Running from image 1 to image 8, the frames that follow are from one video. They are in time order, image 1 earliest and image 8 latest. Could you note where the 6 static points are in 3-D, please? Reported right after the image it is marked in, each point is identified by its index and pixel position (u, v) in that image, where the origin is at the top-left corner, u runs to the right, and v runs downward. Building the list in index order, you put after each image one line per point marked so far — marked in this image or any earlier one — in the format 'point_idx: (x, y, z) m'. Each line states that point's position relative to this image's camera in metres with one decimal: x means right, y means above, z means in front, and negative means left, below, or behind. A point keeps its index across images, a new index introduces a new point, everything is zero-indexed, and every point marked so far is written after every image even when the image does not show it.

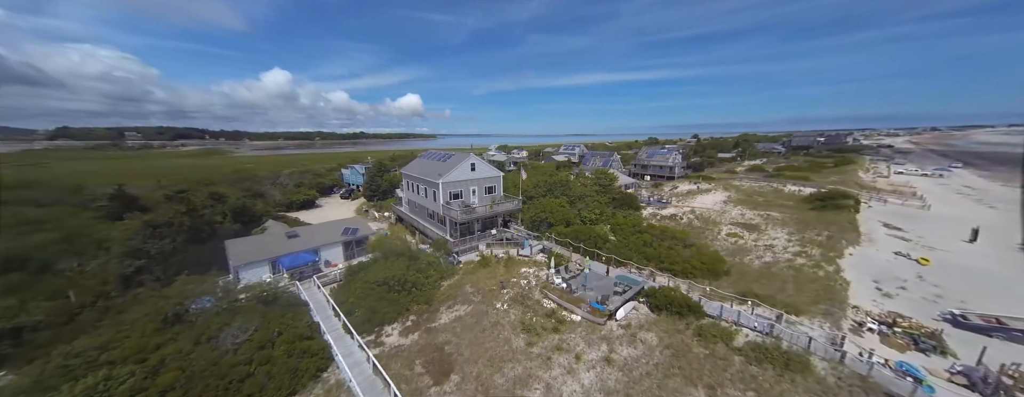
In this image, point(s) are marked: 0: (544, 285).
0: (+2.0, -5.7, +17.2) m
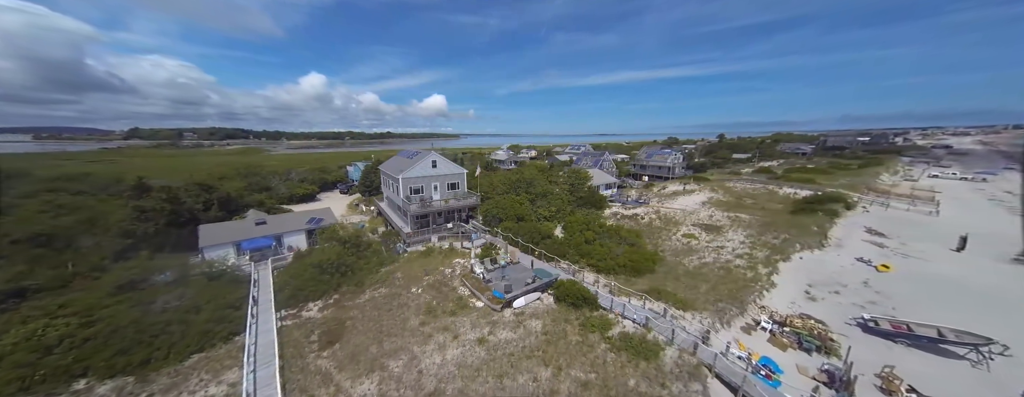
0: (-3.3, -5.3, +18.4) m
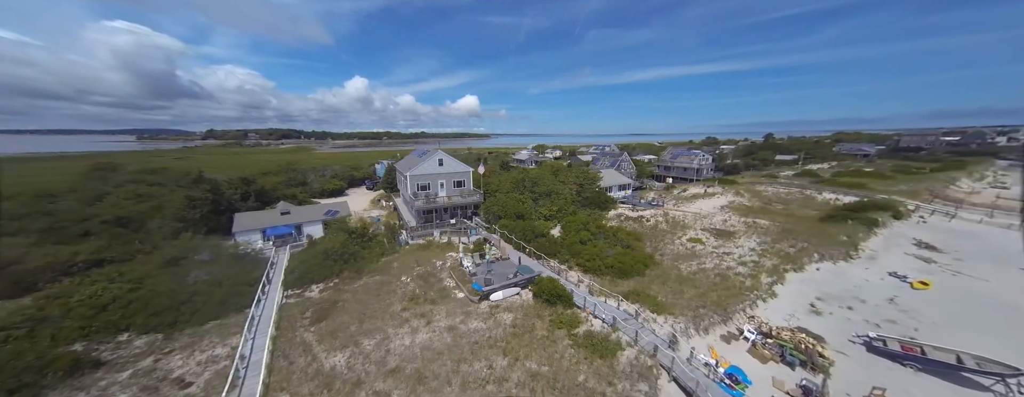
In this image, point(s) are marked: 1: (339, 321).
0: (-4.3, -5.1, +19.3) m
1: (-9.2, -6.5, +13.8) m
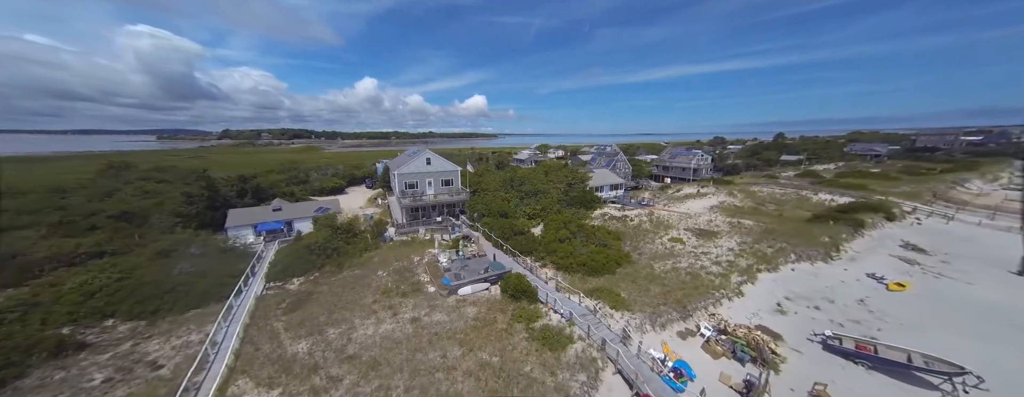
0: (-6.3, -4.9, +19.9) m
1: (-11.2, -6.3, +14.5) m
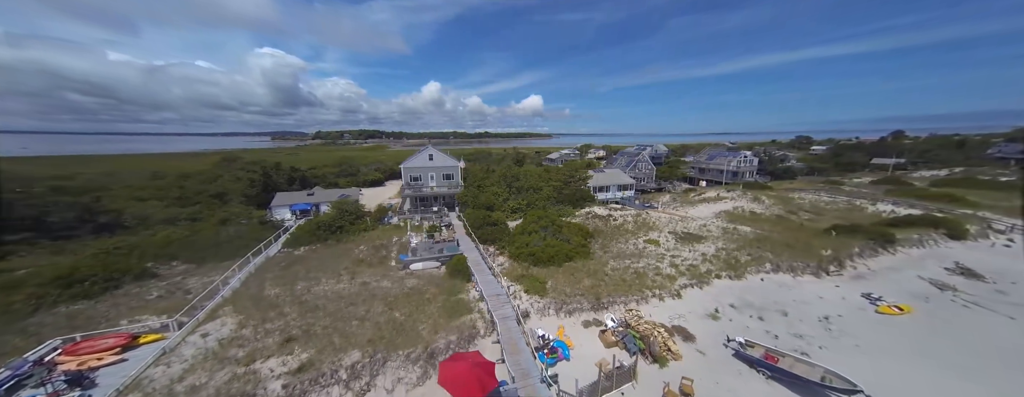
0: (-9.5, -4.0, +23.1) m
1: (-15.4, -5.1, +18.7) m
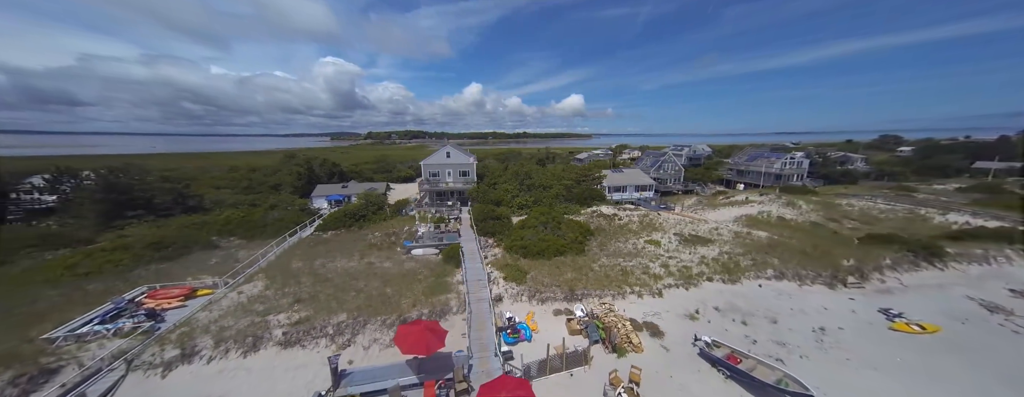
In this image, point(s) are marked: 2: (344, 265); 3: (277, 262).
0: (-9.6, -3.3, +25.5) m
1: (-16.1, -4.2, +21.8) m
2: (-12.3, -4.9, +19.1) m
3: (-17.2, -4.7, +19.0) m
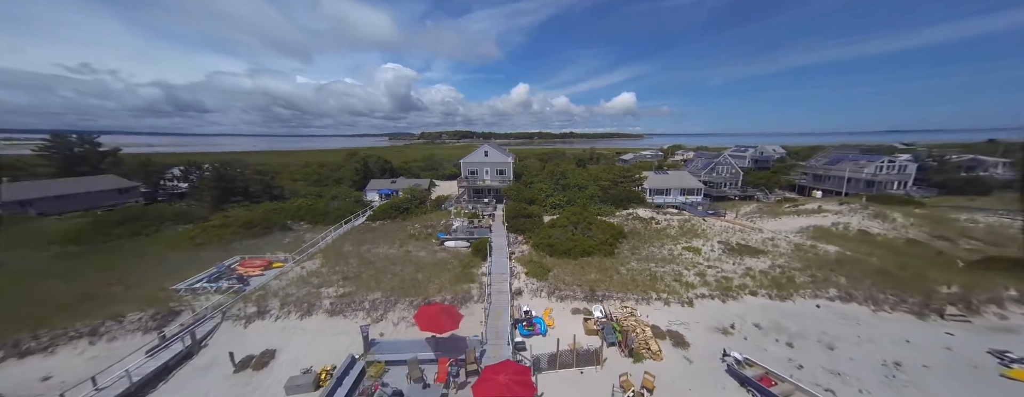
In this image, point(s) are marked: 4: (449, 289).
0: (-6.6, -2.8, +27.2) m
1: (-13.6, -3.5, +24.7) m
2: (-10.3, -4.3, +21.4) m
3: (-15.1, -3.9, +22.1) m
4: (-3.7, -5.4, +15.6) m
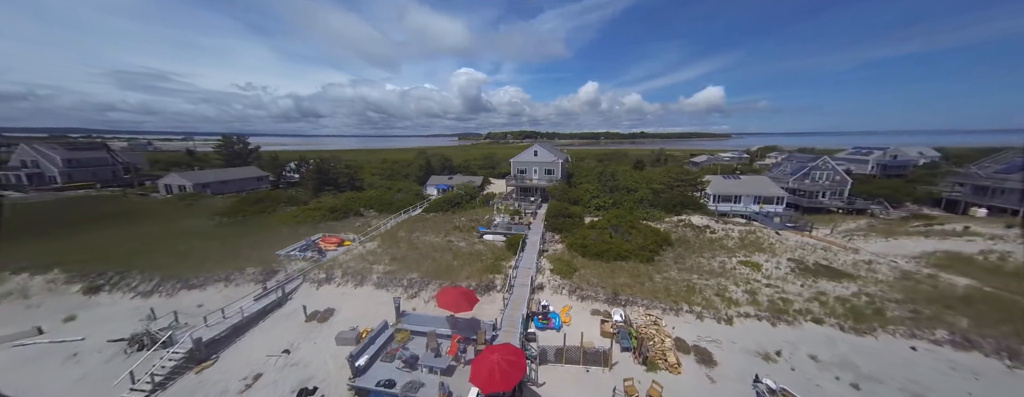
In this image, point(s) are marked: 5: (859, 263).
0: (-2.5, -2.4, +28.9) m
1: (-9.9, -2.8, +27.9) m
2: (-7.4, -3.7, +24.0) m
3: (-11.9, -3.1, +25.7) m
4: (-2.2, -5.1, +17.0) m
5: (+23.7, -4.4, +17.7) m
